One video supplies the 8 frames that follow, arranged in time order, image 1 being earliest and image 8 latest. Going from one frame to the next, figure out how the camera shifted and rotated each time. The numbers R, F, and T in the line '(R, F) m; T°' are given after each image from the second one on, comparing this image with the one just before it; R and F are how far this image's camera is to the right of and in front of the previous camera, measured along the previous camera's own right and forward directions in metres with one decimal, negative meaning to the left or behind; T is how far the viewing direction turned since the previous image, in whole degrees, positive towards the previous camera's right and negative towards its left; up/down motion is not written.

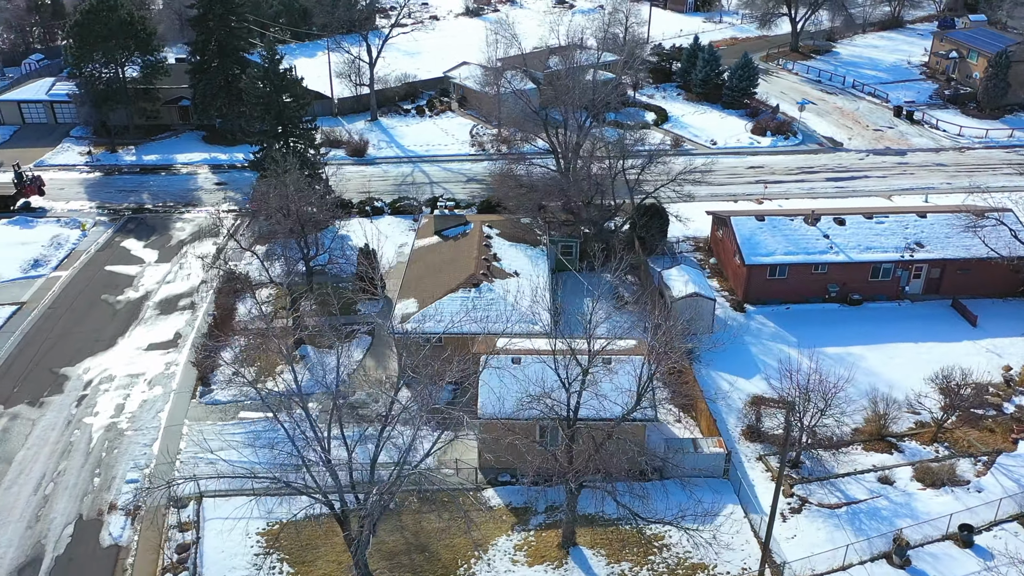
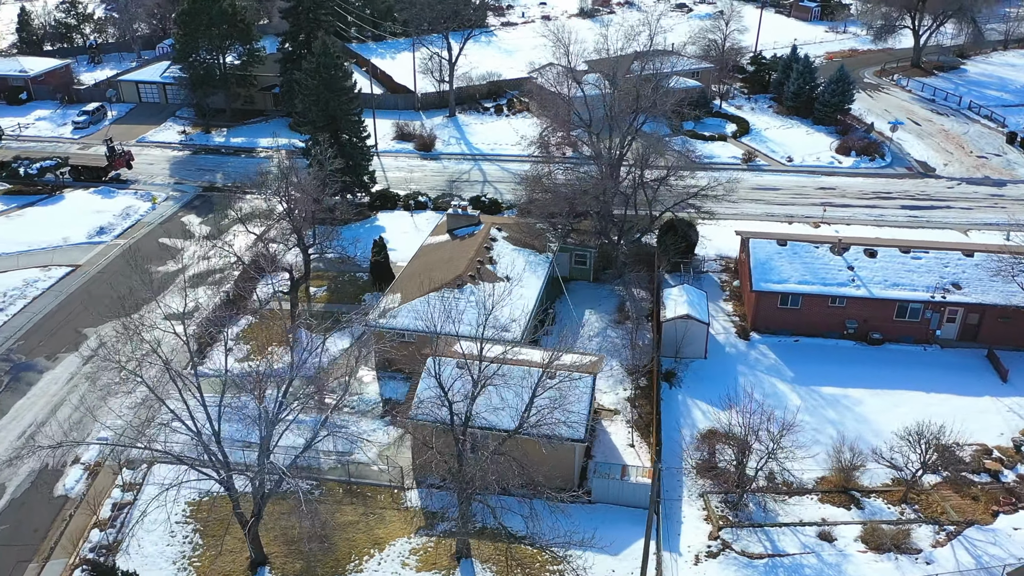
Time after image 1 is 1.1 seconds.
(+5.0, +0.6) m; -10°
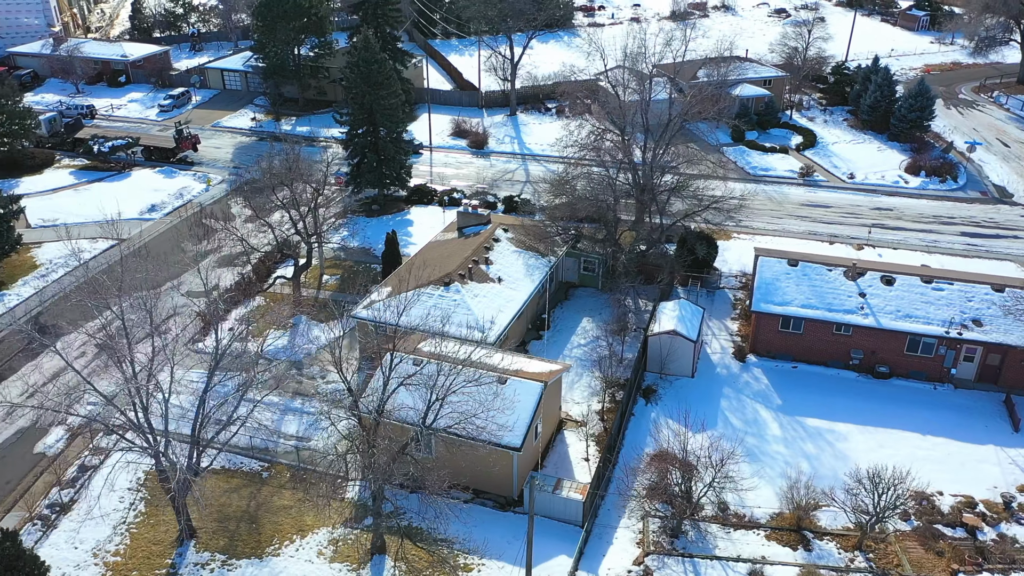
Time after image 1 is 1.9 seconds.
(+4.0, +0.5) m; -8°
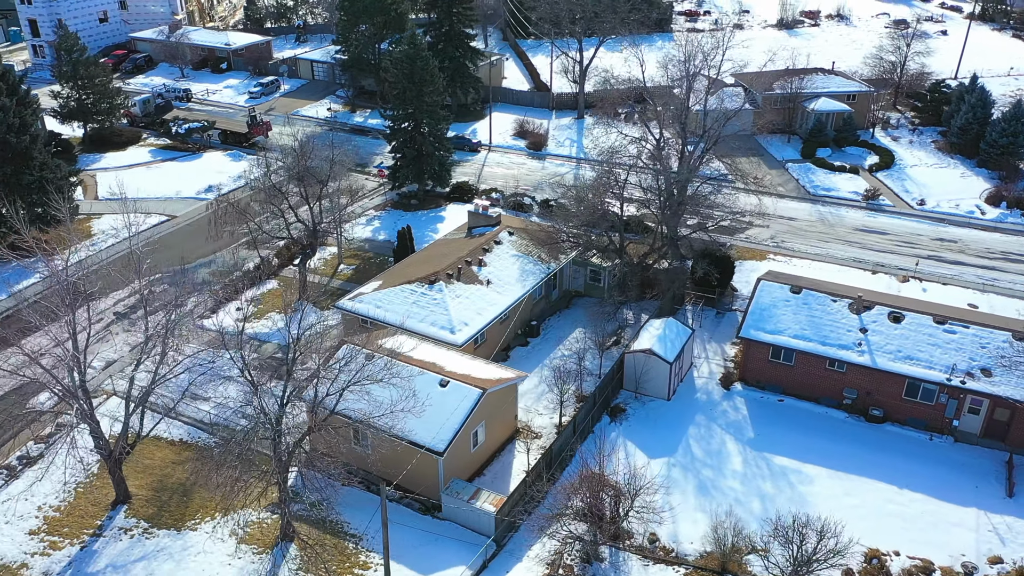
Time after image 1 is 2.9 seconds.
(+4.5, +0.6) m; -9°
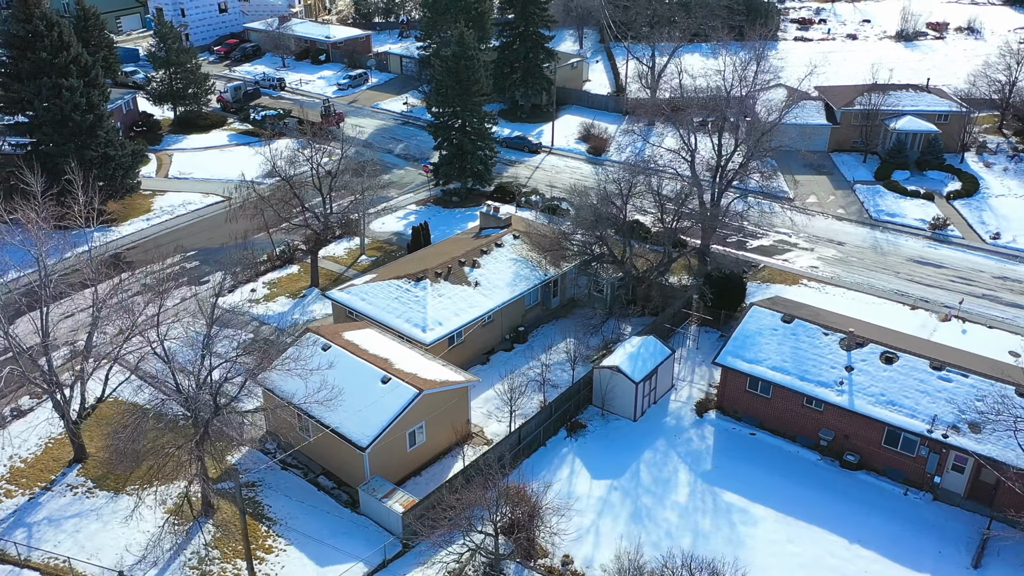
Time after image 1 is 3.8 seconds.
(+4.6, +0.6) m; -9°
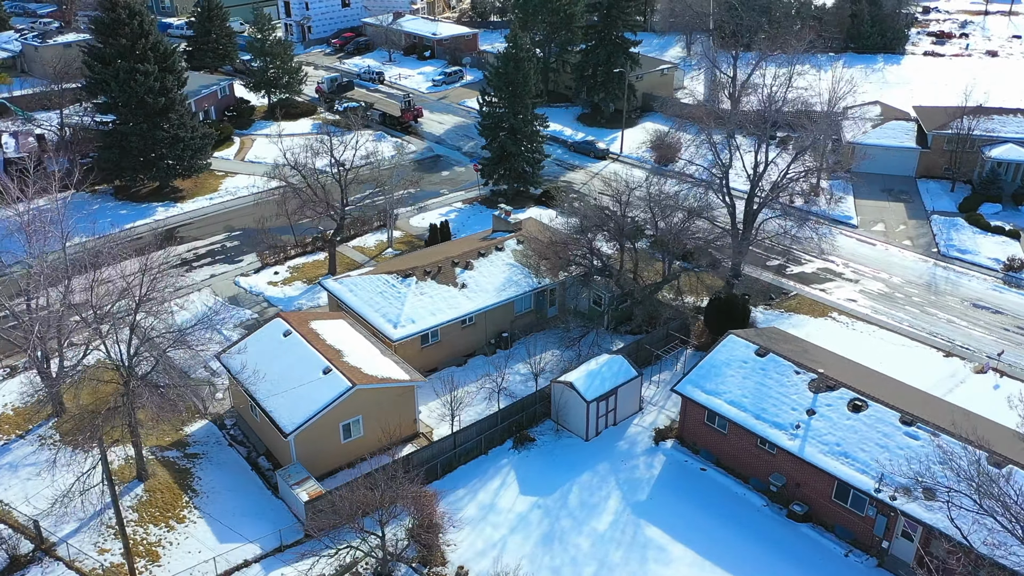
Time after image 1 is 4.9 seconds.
(+5.2, +0.7) m; -10°
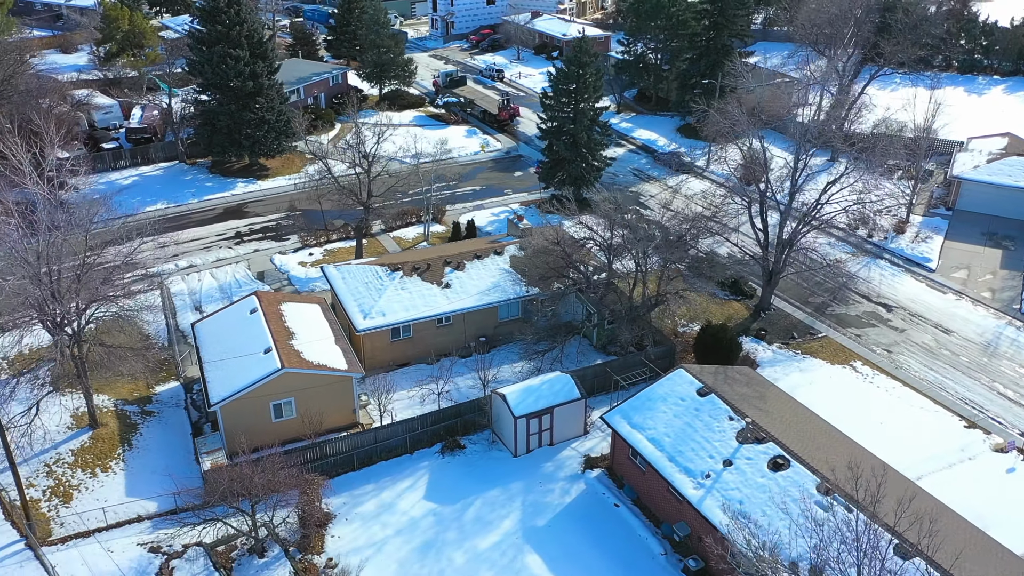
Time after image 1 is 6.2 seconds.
(+6.4, +1.0) m; -12°
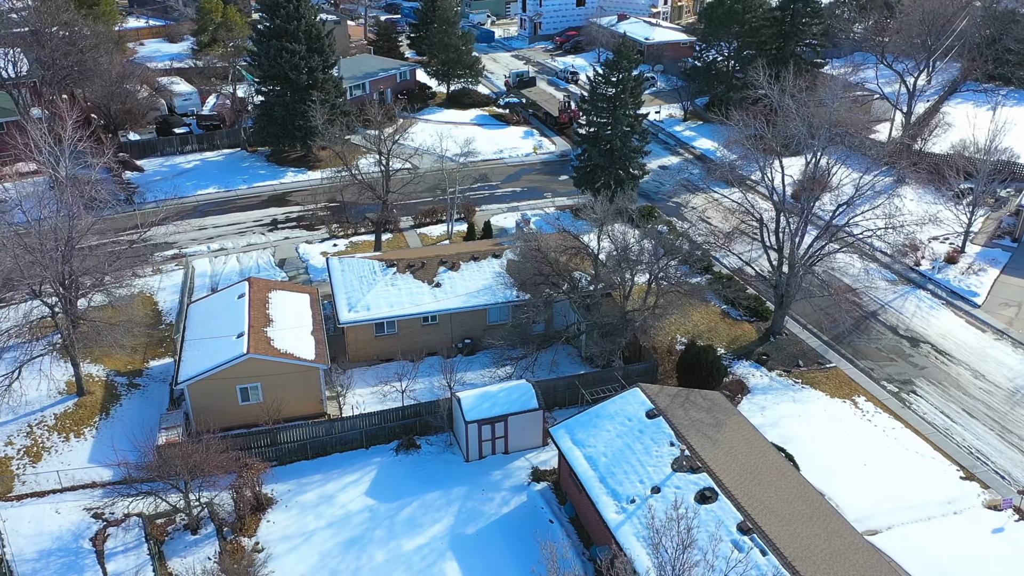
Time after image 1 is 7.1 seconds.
(+4.0, +0.5) m; -8°
